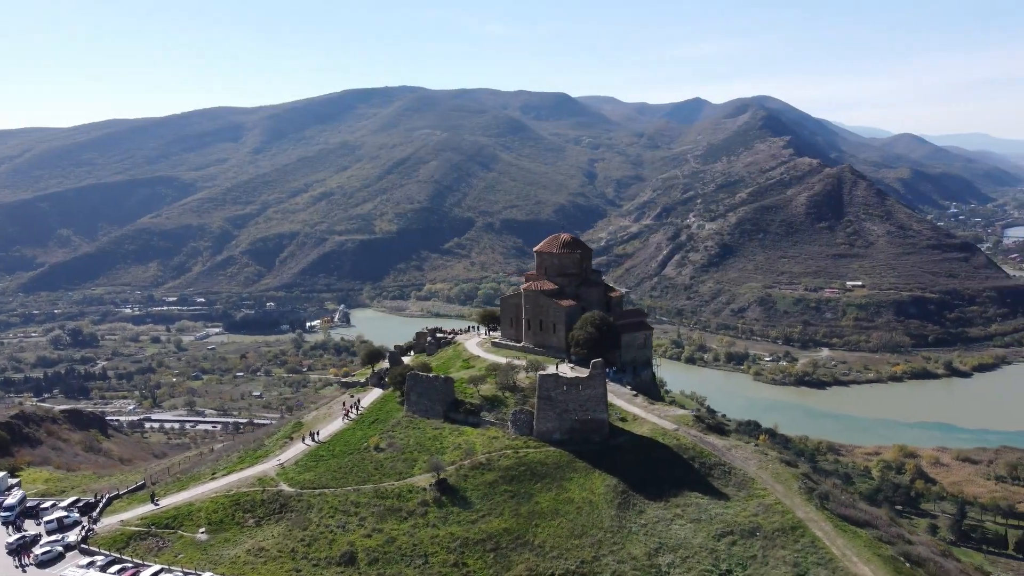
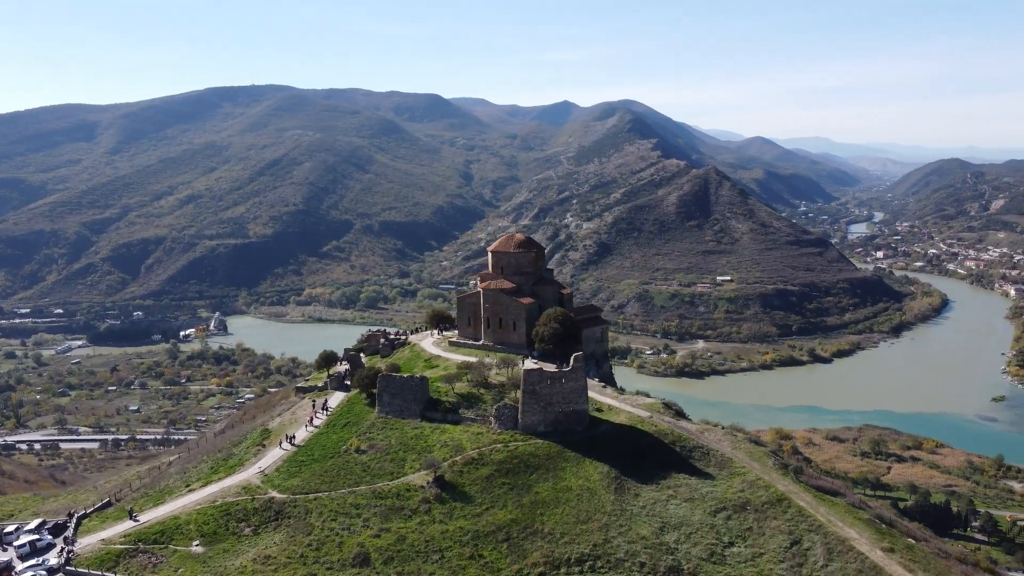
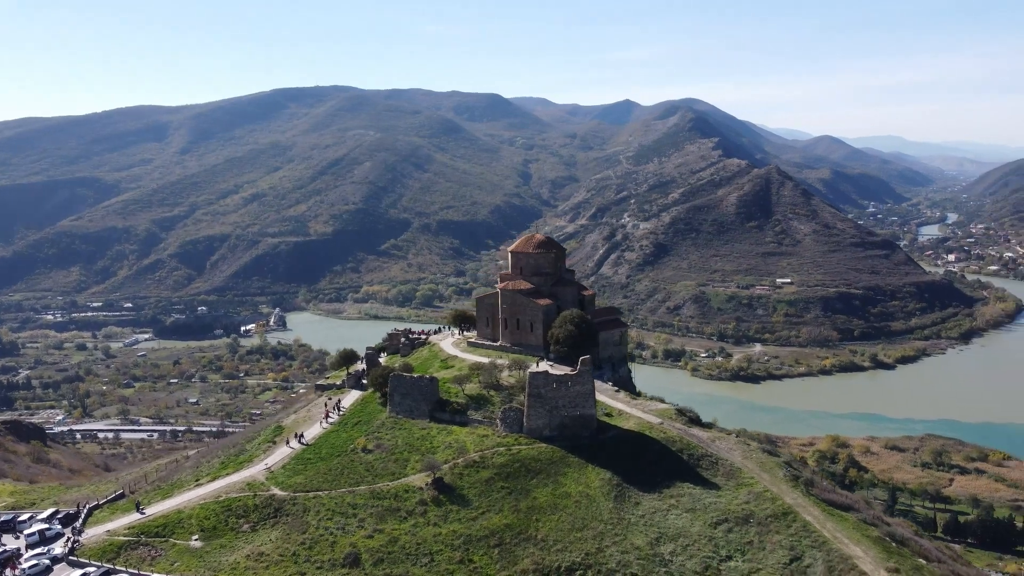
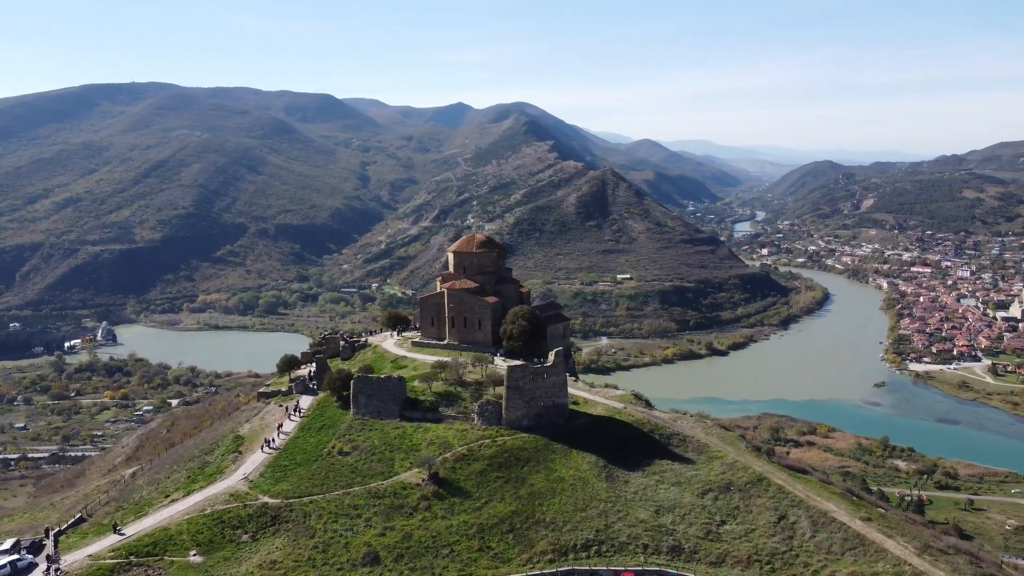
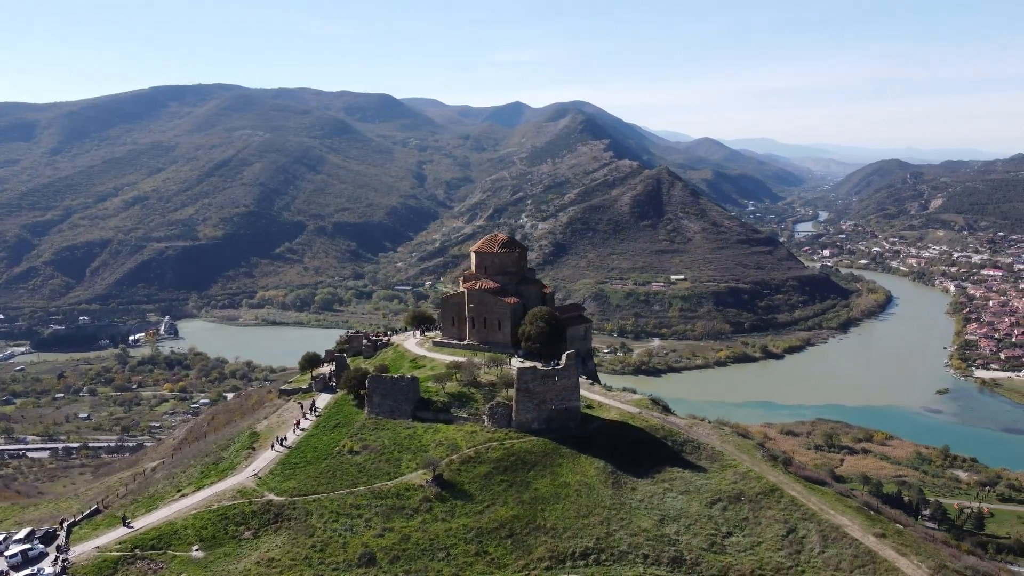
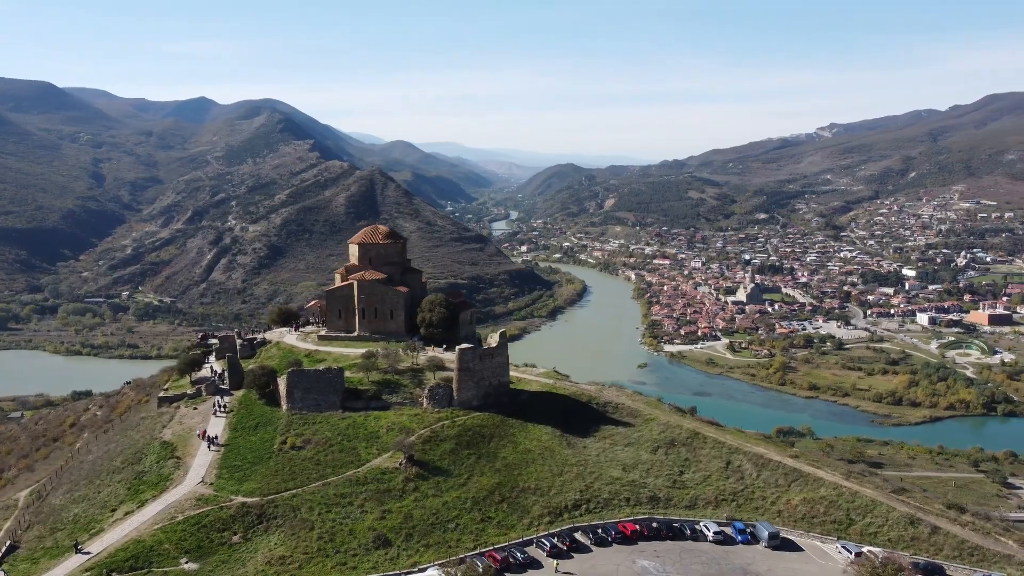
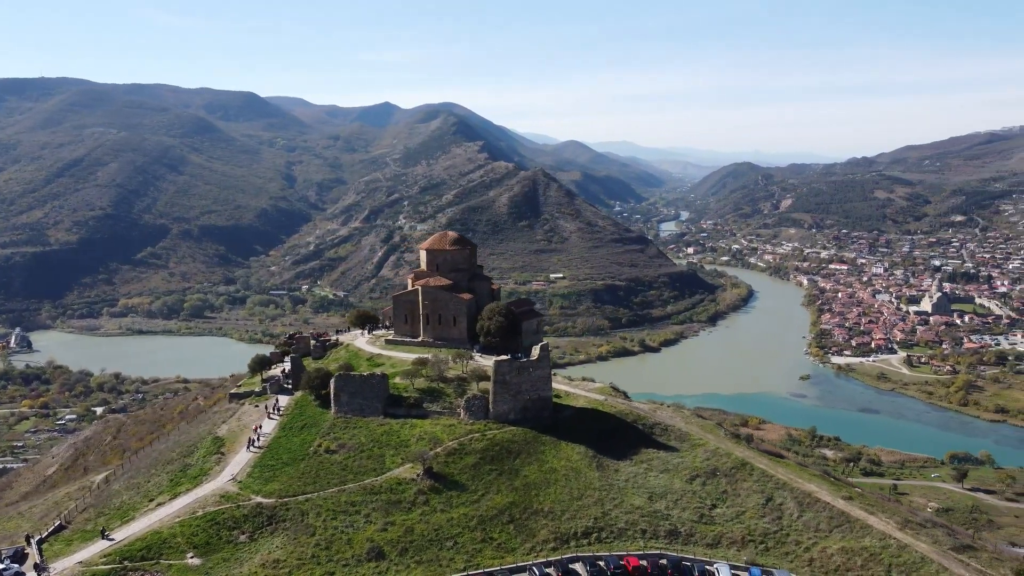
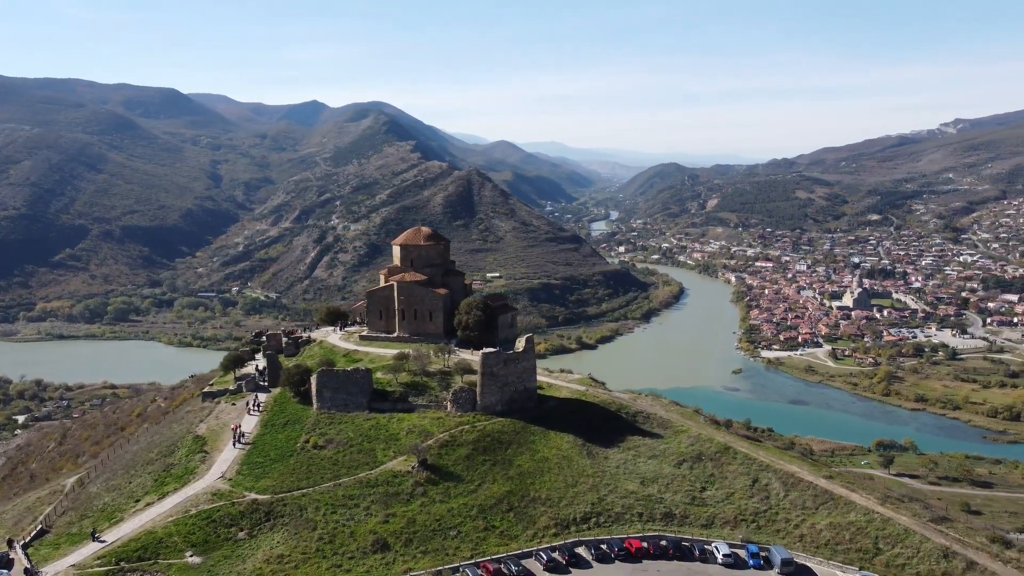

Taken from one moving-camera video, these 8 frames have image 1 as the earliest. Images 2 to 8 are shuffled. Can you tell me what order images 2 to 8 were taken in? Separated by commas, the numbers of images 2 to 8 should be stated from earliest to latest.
3, 2, 5, 4, 7, 8, 6
